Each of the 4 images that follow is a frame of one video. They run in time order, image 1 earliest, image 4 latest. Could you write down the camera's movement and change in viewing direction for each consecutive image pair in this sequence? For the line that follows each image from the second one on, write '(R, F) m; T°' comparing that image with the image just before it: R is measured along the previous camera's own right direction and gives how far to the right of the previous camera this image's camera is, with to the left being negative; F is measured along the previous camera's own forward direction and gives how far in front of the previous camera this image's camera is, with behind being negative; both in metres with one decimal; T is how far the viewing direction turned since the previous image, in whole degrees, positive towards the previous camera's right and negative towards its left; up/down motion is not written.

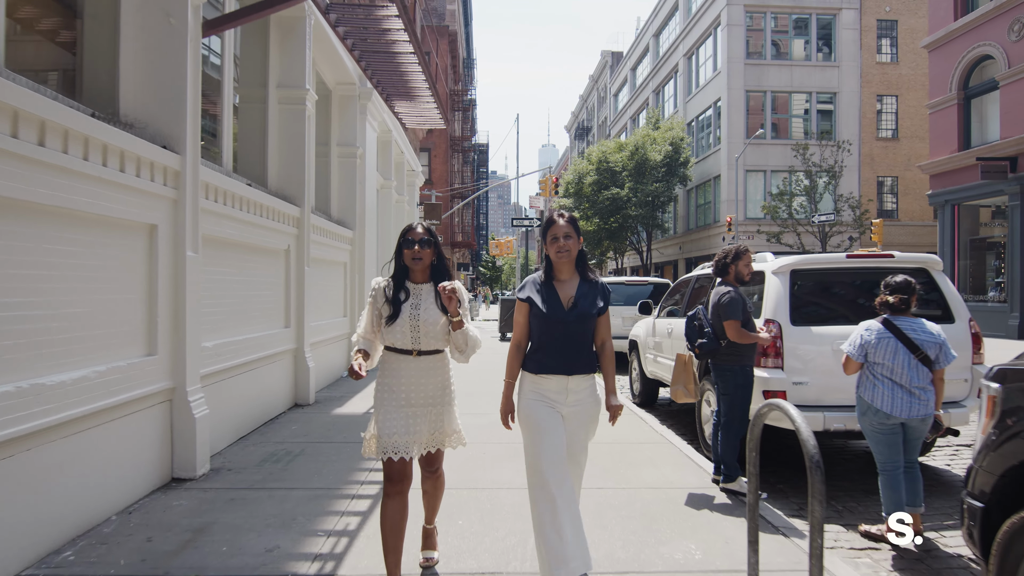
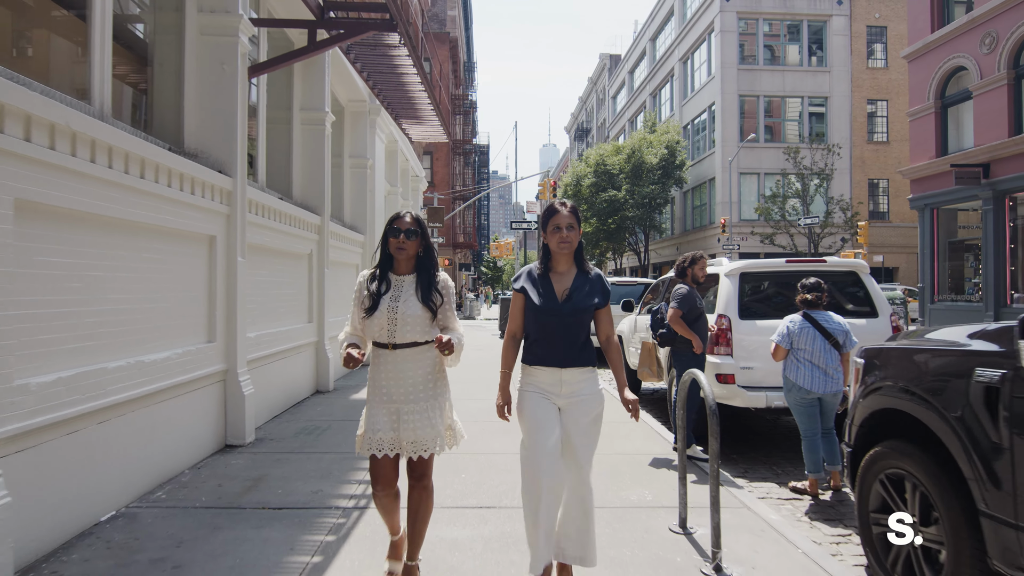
(+0.1, -1.0) m; 0°
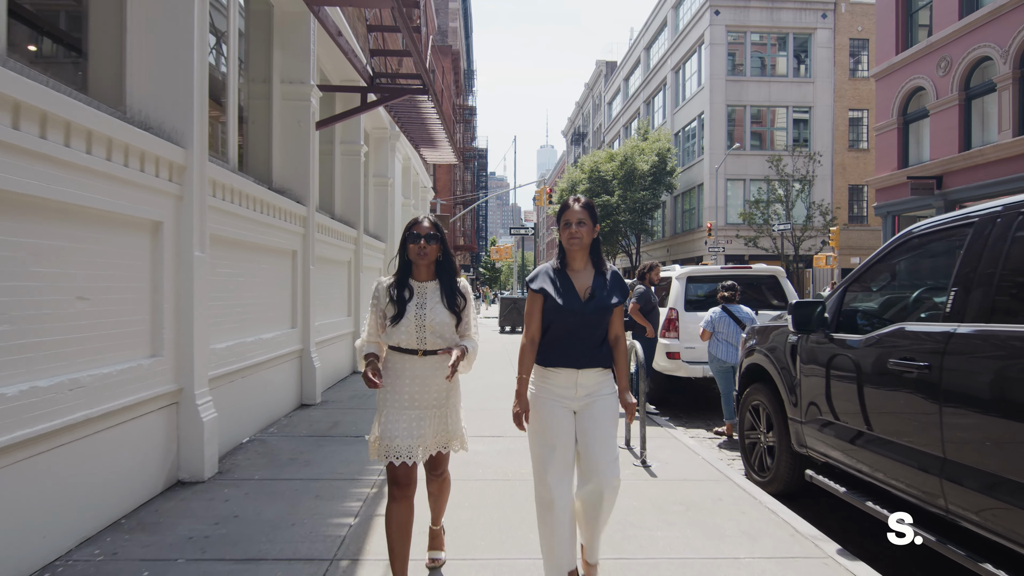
(0.0, -2.0) m; 0°
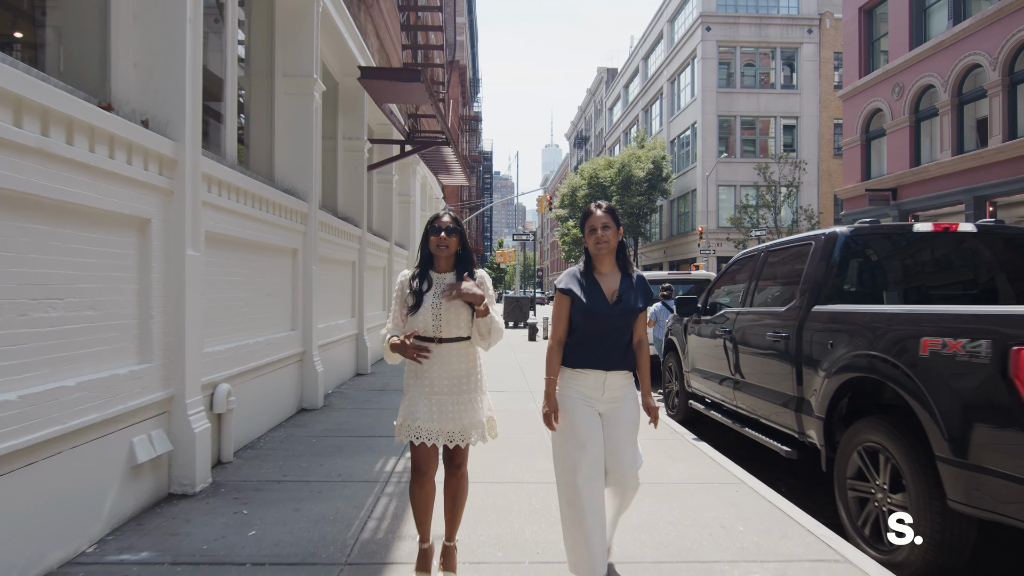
(+0.1, -2.8) m; 0°
